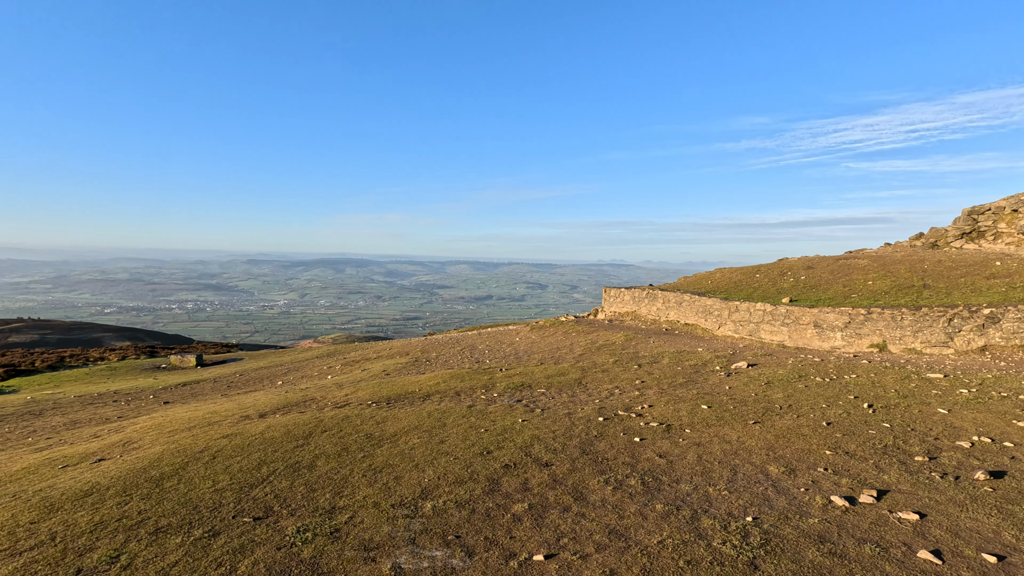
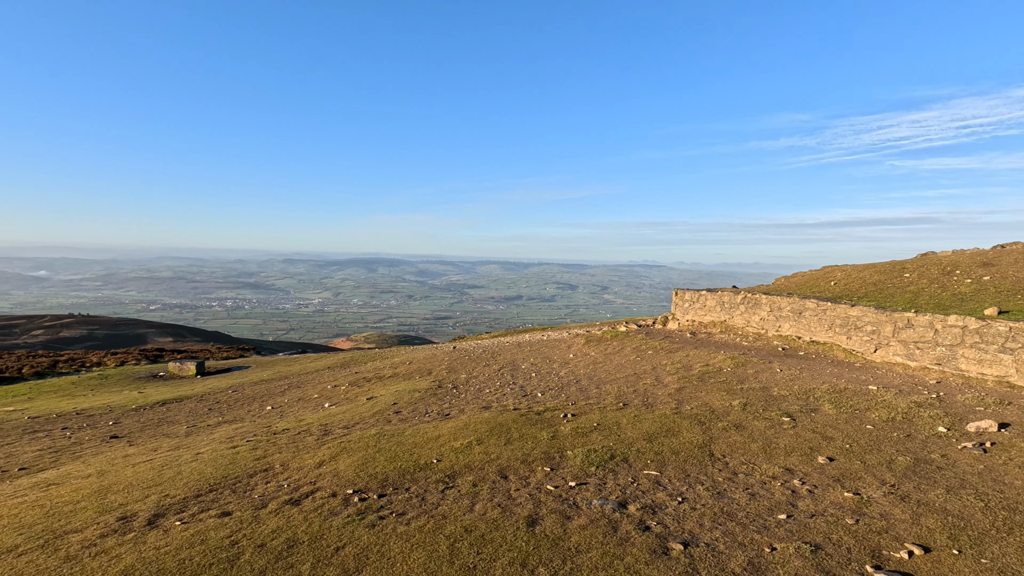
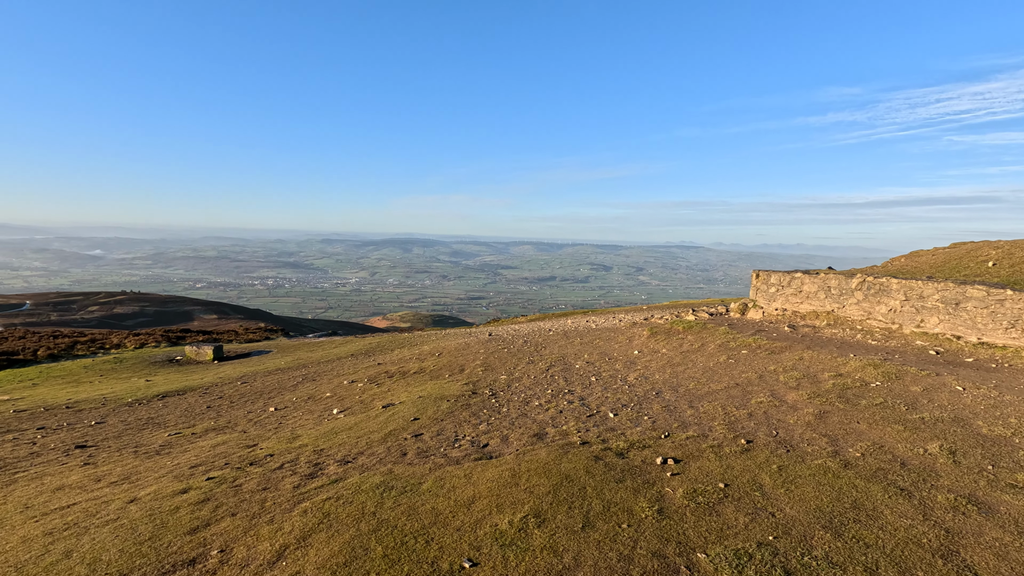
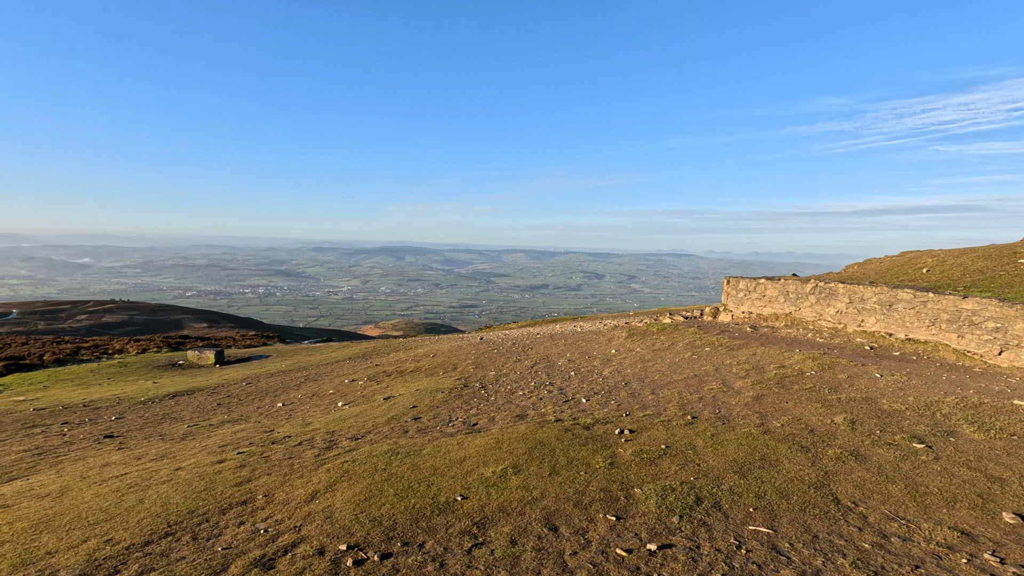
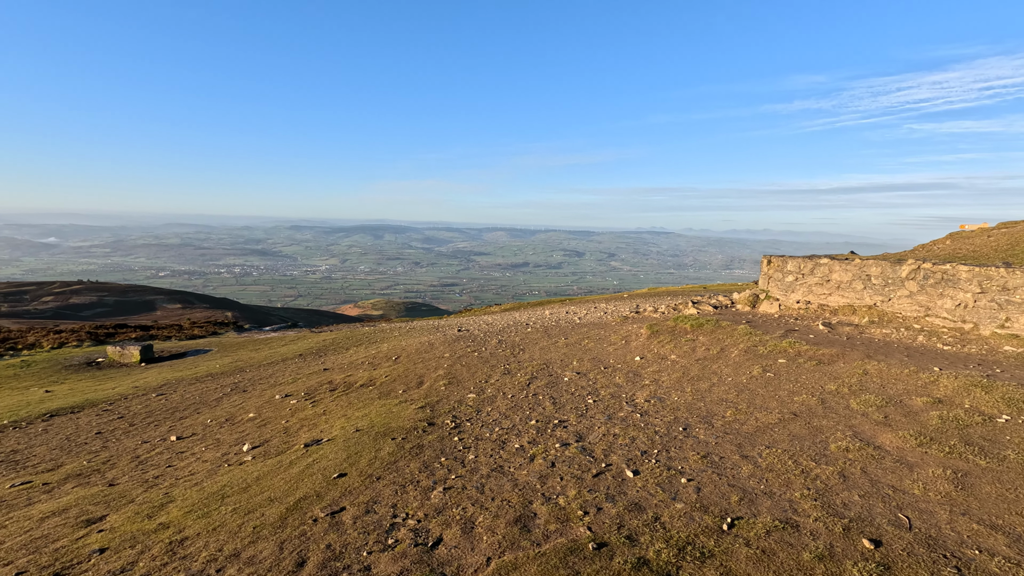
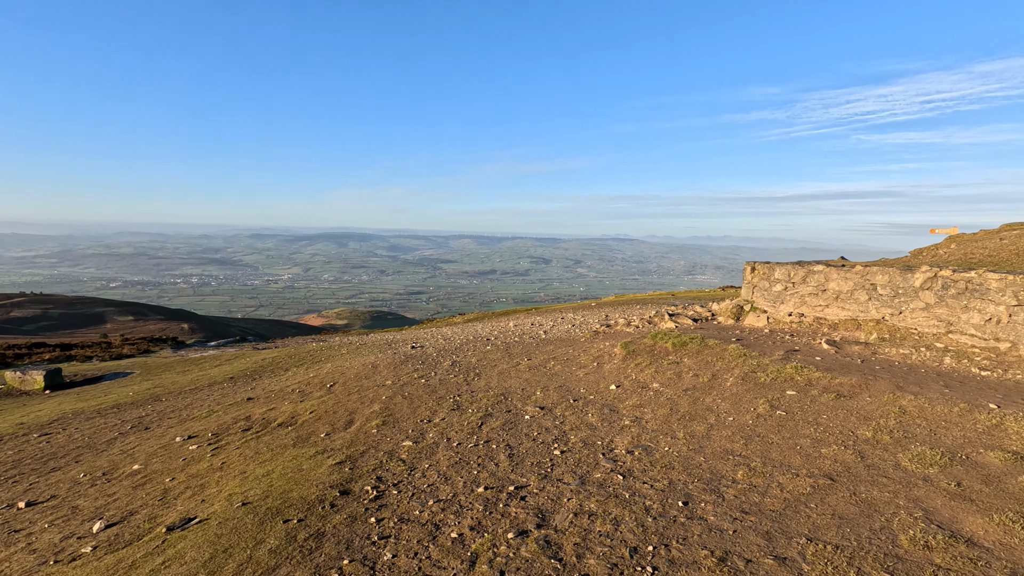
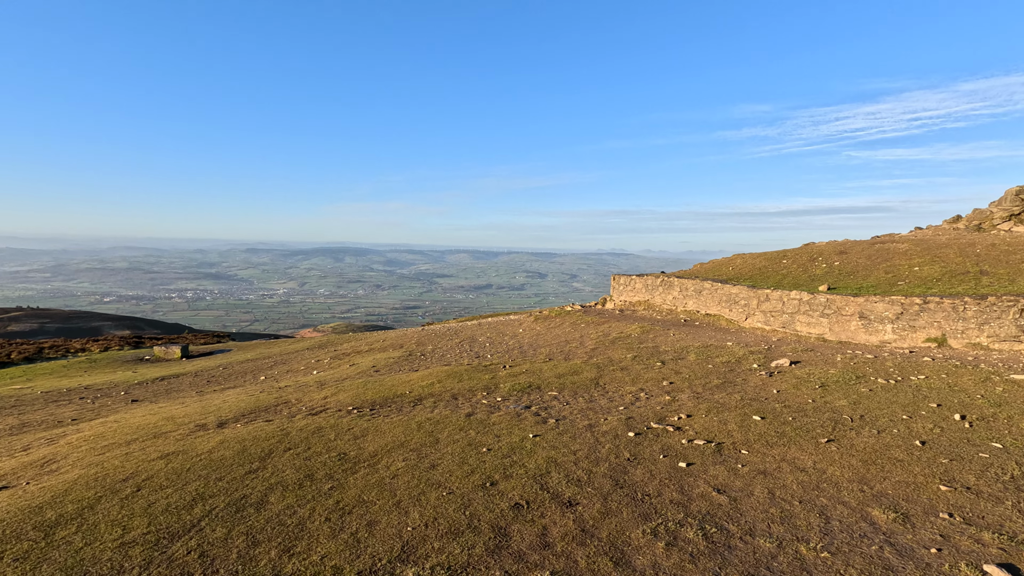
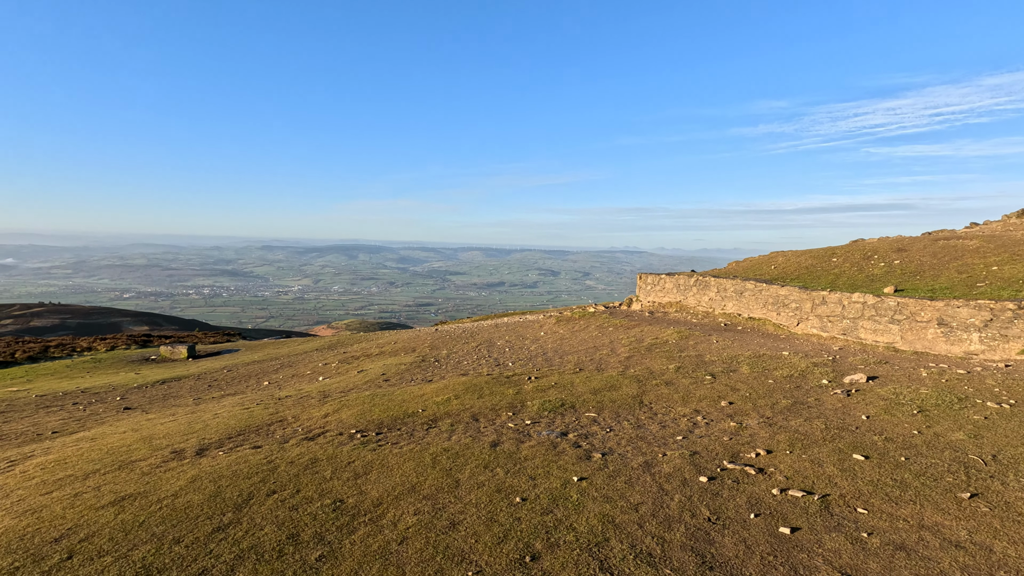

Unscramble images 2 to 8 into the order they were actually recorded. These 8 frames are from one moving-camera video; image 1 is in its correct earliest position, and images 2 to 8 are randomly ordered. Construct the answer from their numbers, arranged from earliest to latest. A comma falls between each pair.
7, 8, 2, 4, 3, 5, 6
